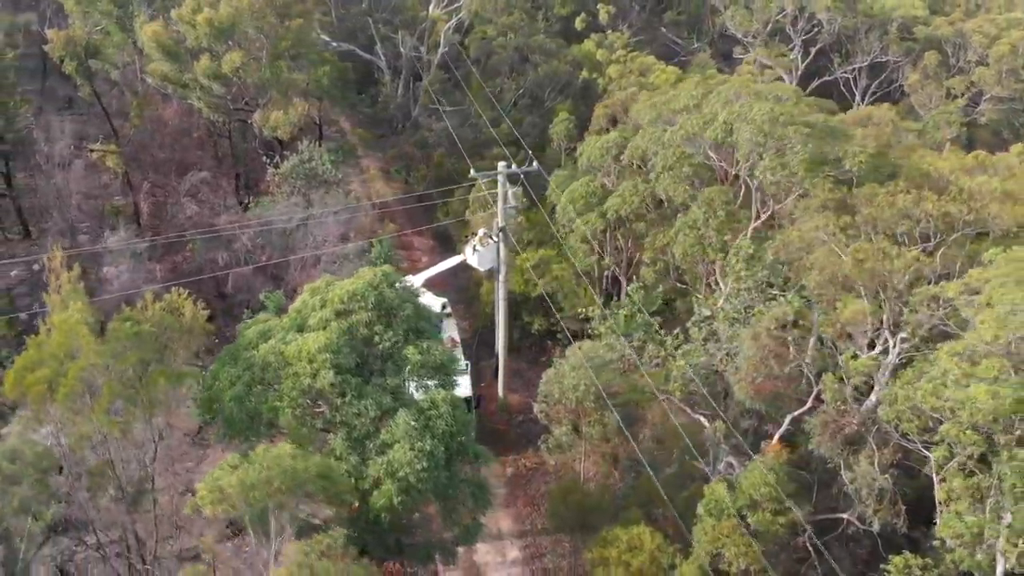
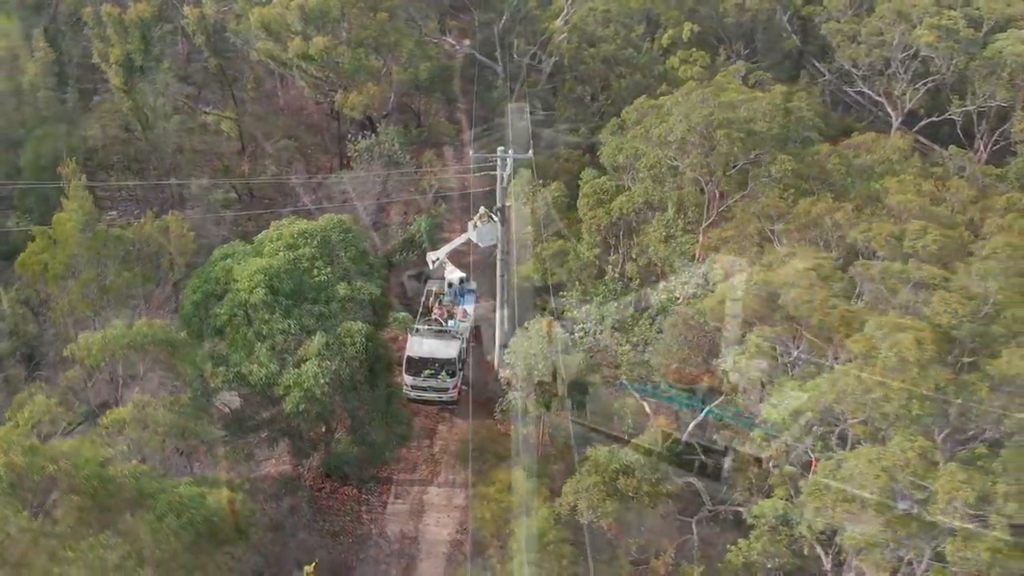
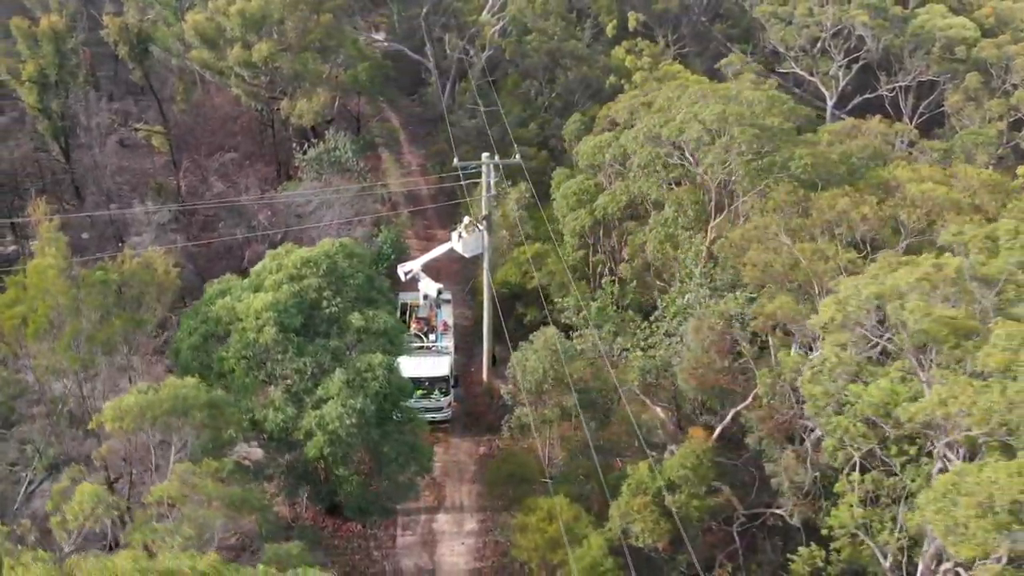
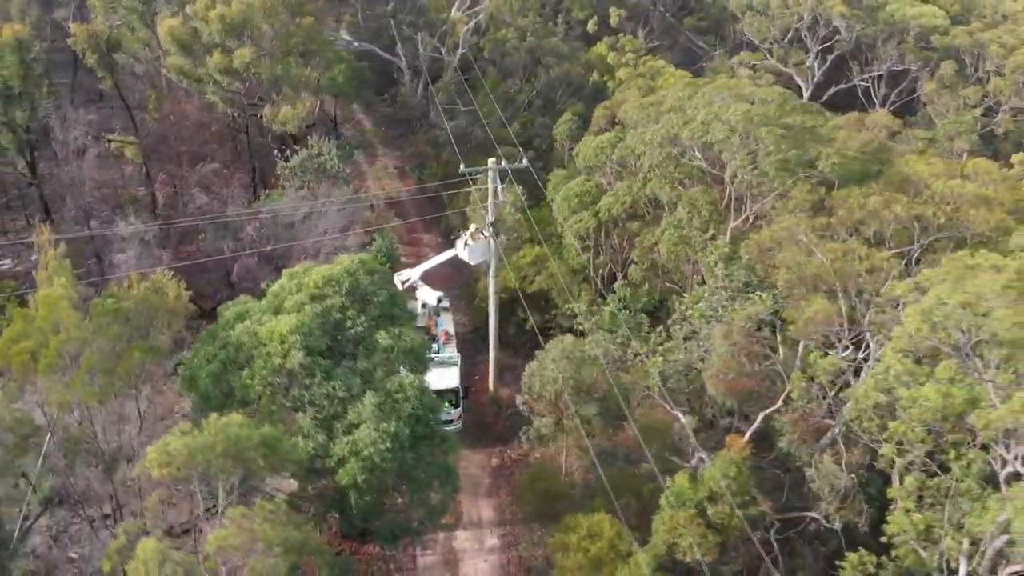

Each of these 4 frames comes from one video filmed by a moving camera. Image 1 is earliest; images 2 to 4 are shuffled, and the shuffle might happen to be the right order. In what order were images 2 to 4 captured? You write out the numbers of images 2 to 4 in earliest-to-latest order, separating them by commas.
4, 3, 2
